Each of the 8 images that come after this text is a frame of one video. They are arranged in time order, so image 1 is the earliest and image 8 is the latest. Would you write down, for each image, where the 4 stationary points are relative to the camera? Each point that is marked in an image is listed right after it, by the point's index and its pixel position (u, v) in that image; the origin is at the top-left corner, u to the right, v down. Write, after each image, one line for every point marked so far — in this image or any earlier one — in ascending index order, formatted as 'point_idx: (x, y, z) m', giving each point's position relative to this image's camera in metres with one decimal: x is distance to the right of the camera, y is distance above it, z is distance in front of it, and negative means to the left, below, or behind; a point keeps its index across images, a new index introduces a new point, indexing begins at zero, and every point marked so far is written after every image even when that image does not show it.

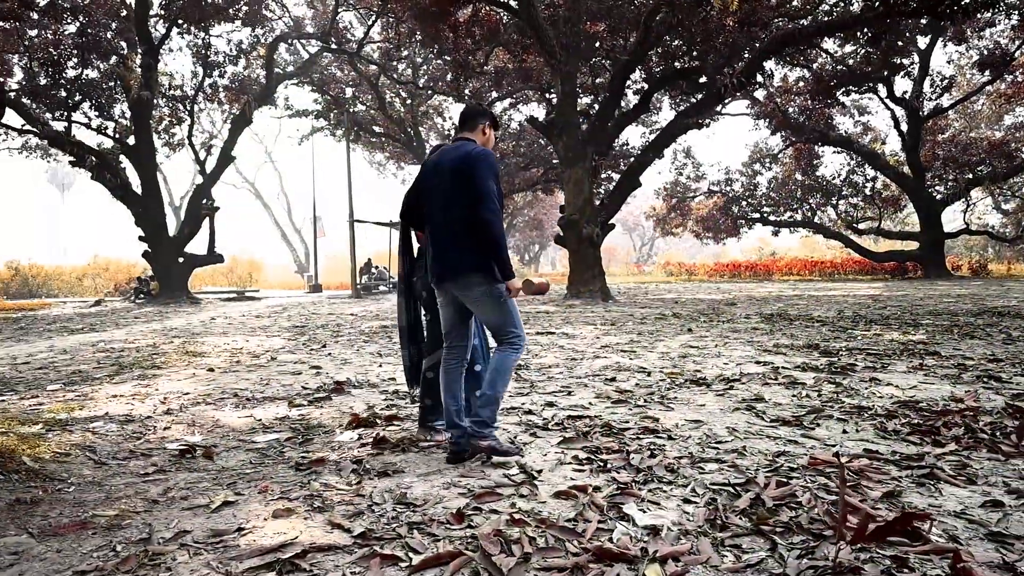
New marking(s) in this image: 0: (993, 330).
0: (+5.5, -0.5, +7.9) m
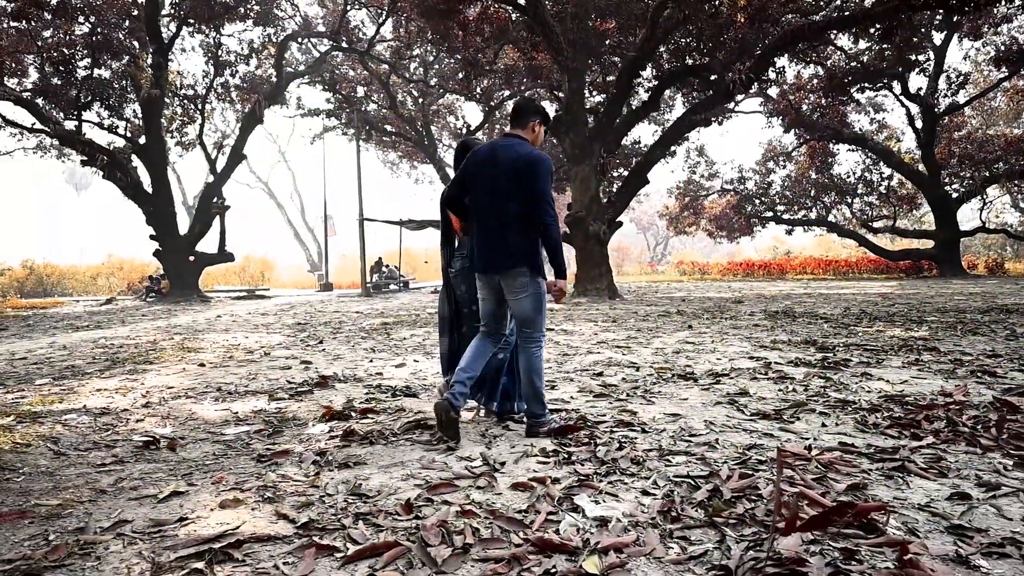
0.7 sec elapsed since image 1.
0: (+5.4, -0.4, +7.8) m
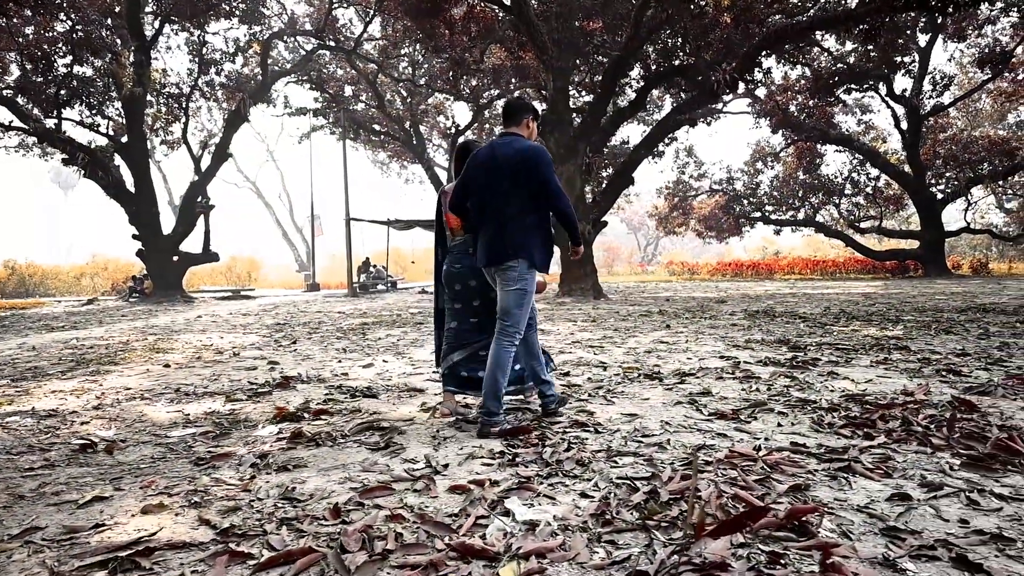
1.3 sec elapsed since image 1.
0: (+5.2, -0.4, +7.7) m
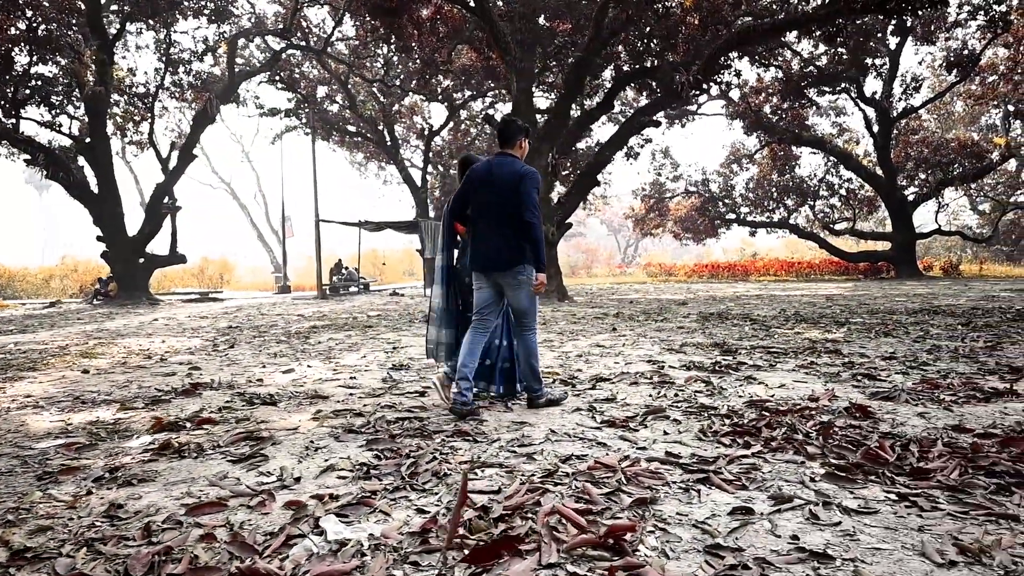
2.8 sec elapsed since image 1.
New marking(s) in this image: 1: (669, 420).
0: (+4.5, -0.5, +7.7) m
1: (+0.8, -0.7, +3.6) m
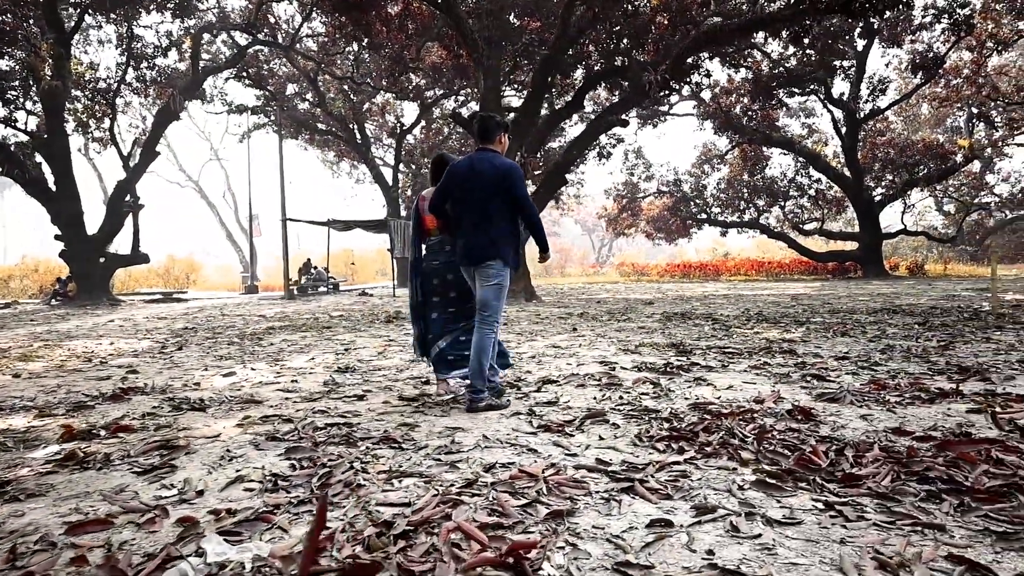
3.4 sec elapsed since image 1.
0: (+4.0, -0.4, +7.7) m
1: (+0.5, -0.7, +3.4) m
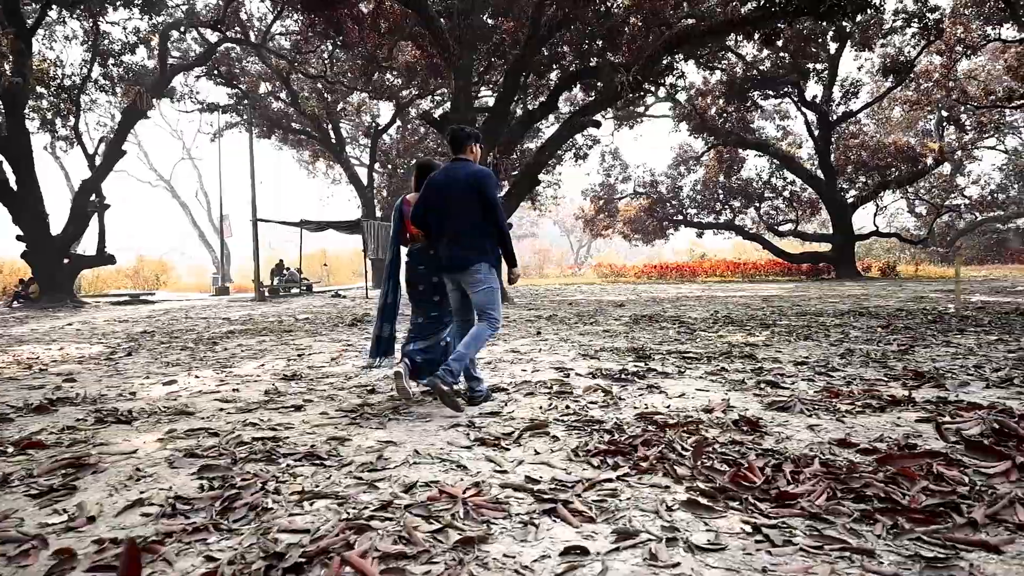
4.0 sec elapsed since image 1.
0: (+3.6, -0.5, +7.7) m
1: (+0.2, -0.7, +3.3) m
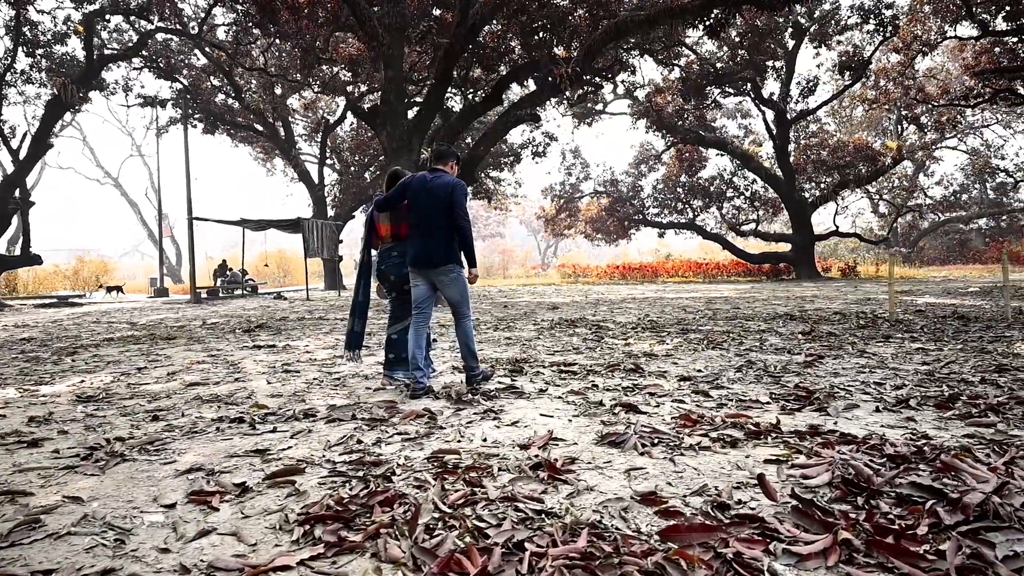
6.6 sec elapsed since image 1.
0: (+2.5, -0.5, +7.1) m
1: (-0.8, -0.7, +2.6) m
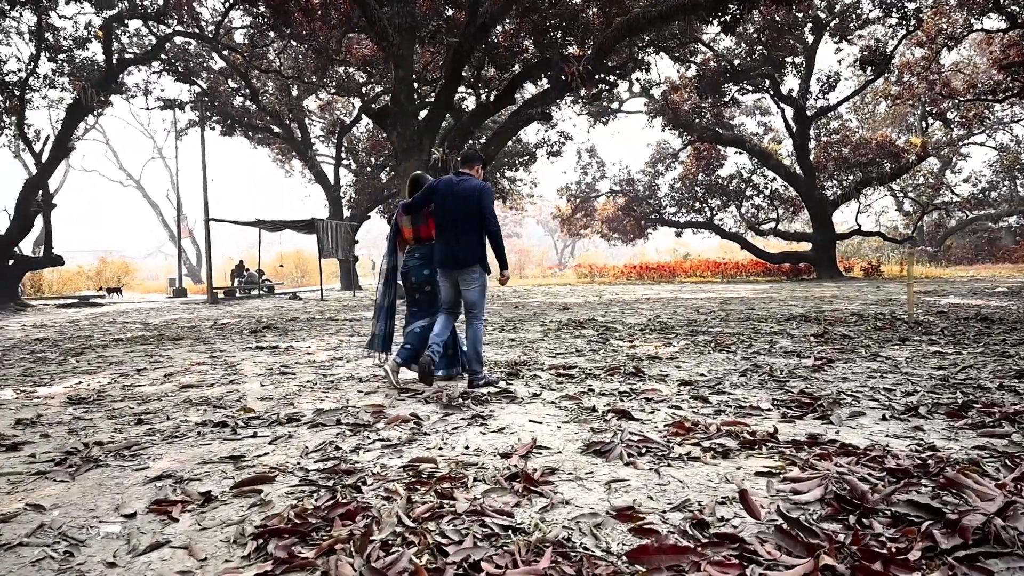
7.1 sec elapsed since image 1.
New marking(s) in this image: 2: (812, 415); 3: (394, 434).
0: (+2.5, -0.5, +6.9) m
1: (-0.9, -0.8, +2.5) m
2: (+1.6, -0.7, +3.6) m
3: (-0.6, -0.7, +3.4) m
